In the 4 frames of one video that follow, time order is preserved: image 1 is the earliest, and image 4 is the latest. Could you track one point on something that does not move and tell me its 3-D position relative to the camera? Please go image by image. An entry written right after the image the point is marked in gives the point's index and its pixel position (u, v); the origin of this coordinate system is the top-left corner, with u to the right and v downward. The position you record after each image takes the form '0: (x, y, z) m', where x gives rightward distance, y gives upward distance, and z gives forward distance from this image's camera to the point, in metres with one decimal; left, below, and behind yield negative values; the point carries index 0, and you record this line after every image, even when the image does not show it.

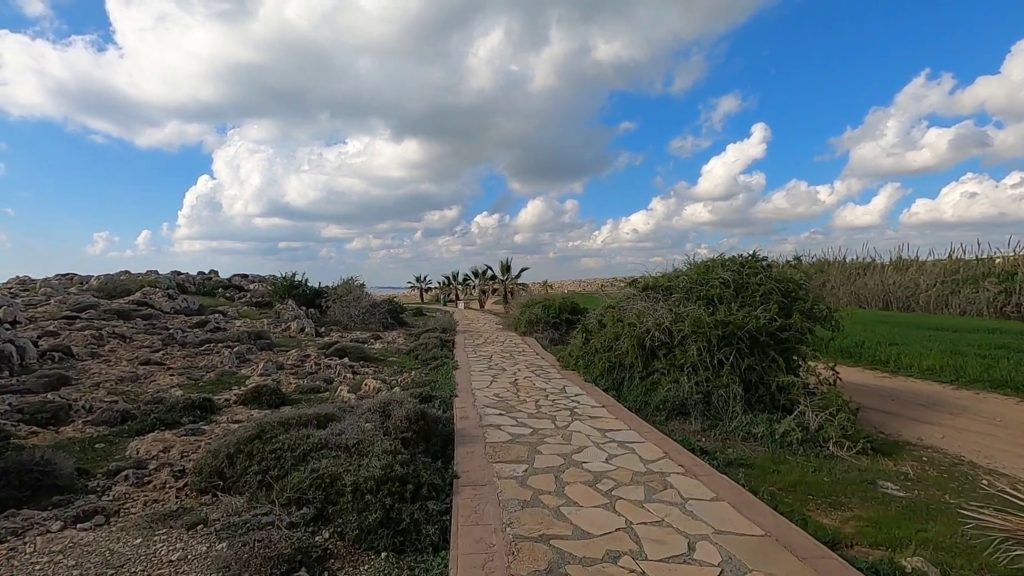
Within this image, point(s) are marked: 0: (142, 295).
0: (-10.3, -0.2, +14.8) m
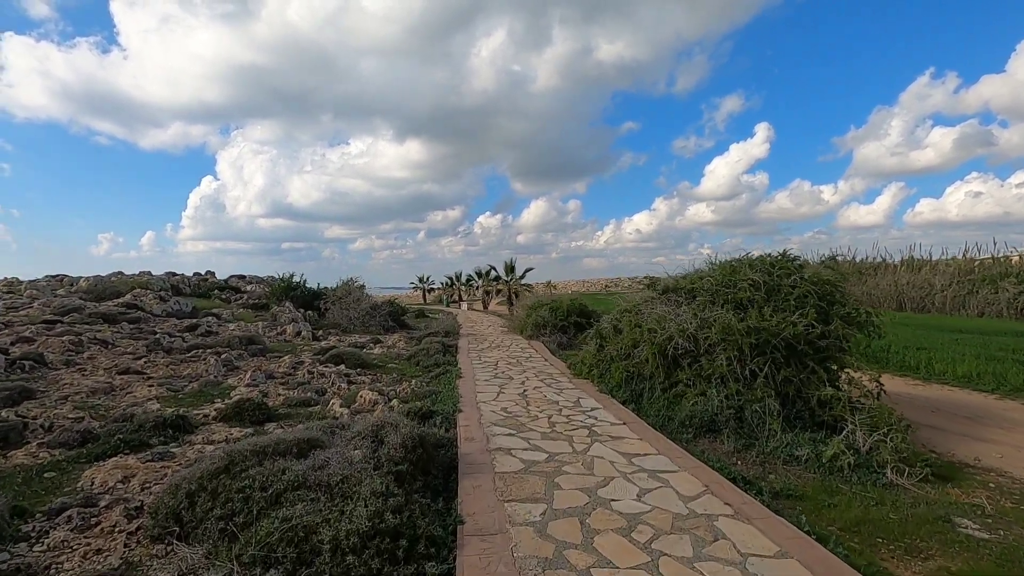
0: (-10.1, -0.2, +14.3) m
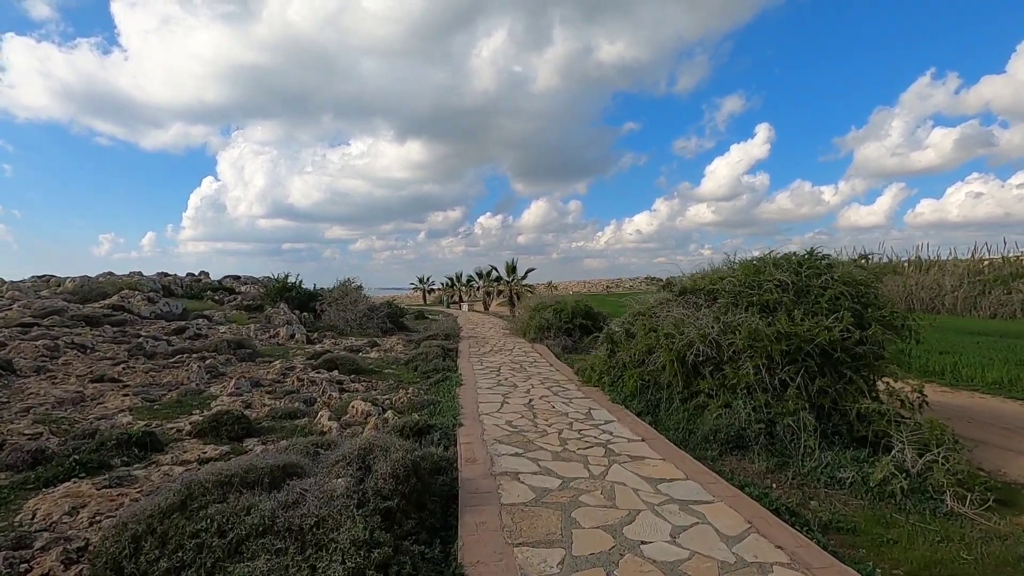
0: (-10.0, -0.3, +13.7) m
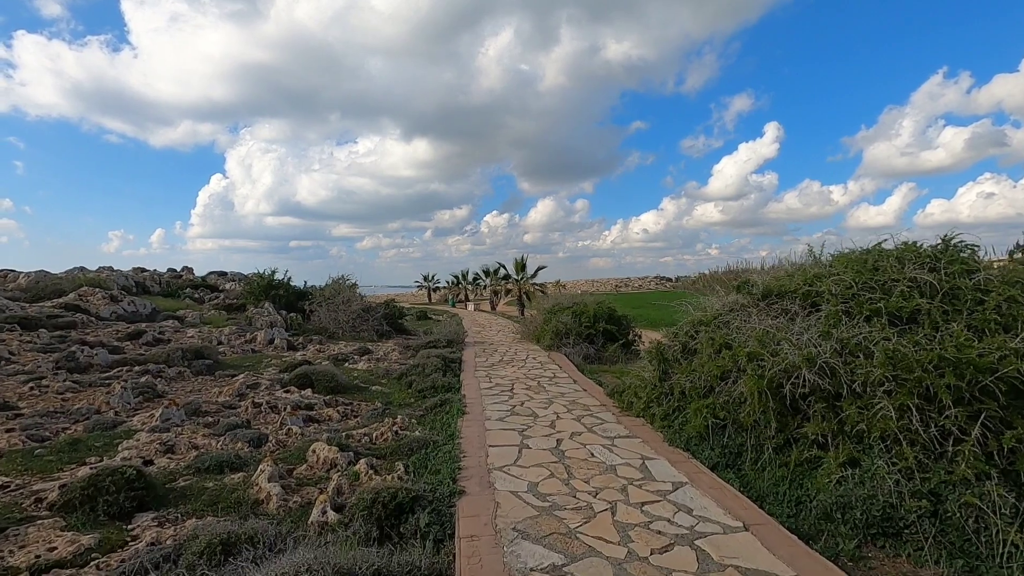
0: (-9.8, -0.2, +12.0) m
